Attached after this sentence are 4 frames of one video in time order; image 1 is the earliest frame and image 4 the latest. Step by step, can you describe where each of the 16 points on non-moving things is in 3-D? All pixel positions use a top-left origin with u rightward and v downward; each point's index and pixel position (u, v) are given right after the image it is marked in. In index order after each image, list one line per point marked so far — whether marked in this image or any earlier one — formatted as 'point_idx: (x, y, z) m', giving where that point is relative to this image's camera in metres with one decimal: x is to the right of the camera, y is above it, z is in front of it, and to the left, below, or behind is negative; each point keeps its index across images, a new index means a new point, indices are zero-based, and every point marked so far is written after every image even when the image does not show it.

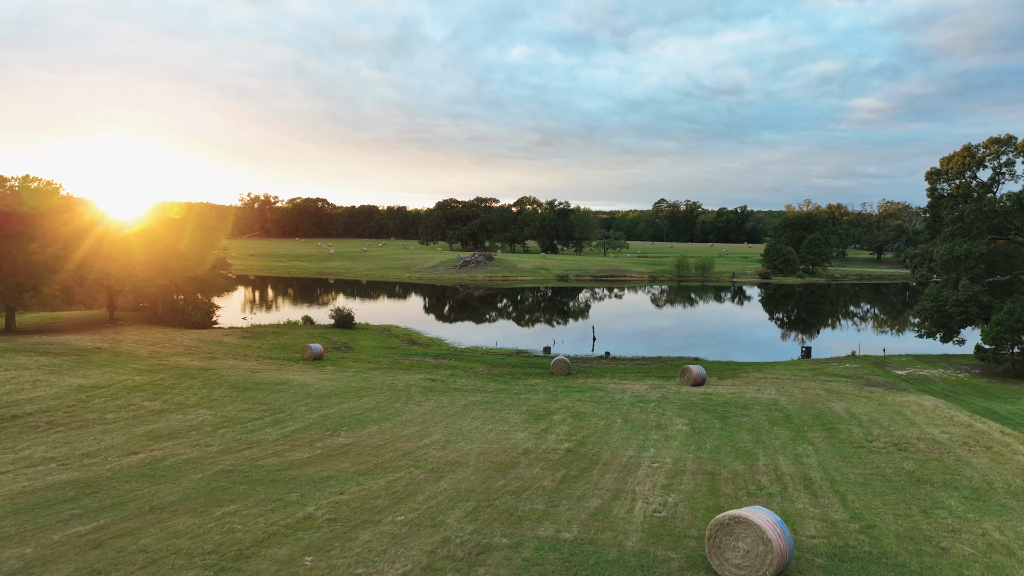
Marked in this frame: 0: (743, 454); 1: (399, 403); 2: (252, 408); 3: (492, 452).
0: (+5.5, -4.0, +13.0) m
1: (-3.7, -3.8, +17.8) m
2: (-7.8, -3.6, +16.2) m
3: (-0.5, -3.8, +12.7) m
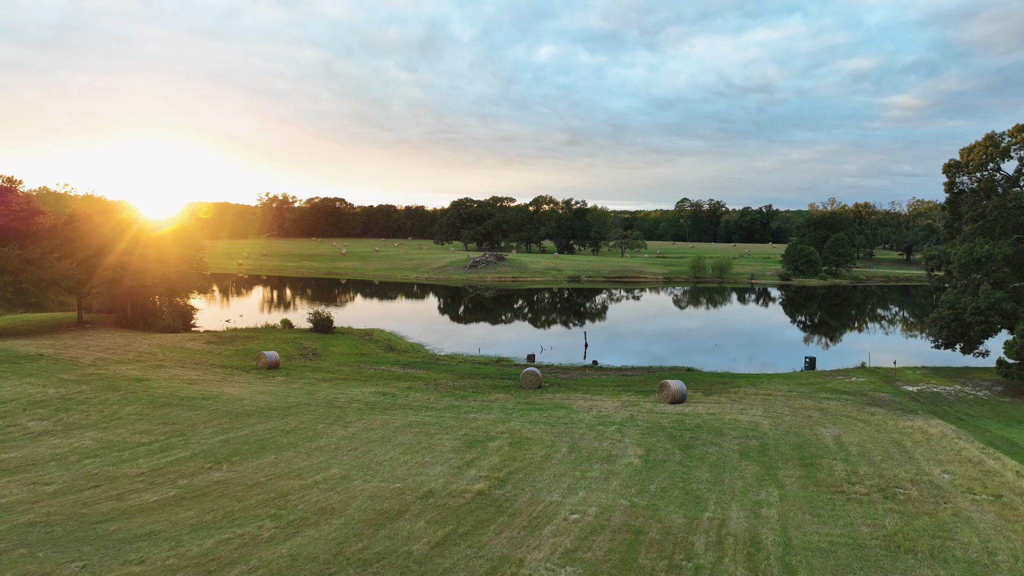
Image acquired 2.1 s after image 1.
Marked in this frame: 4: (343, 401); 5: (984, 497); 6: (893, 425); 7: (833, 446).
0: (+3.5, -4.3, +10.8) m
1: (-5.5, -4.0, +15.9) m
2: (-9.6, -3.8, +14.4) m
3: (-2.5, -4.1, +10.7) m
4: (-6.0, -4.0, +19.3) m
5: (+9.6, -4.3, +11.1) m
6: (+12.1, -4.3, +17.2) m
7: (+8.8, -4.3, +14.9) m
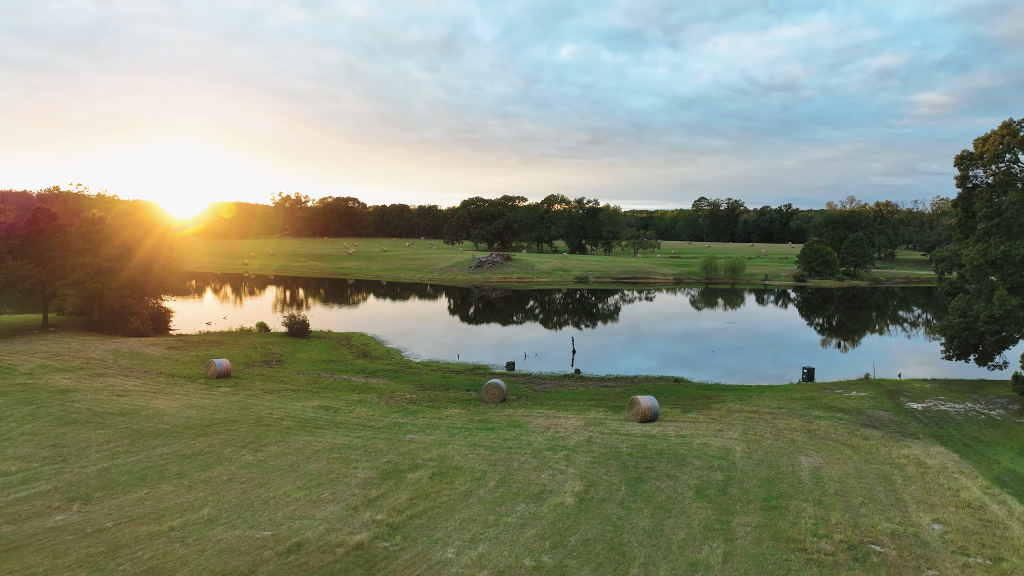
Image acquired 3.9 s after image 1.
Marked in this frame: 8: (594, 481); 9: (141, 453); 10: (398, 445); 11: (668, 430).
0: (+1.6, -4.5, +8.8) m
1: (-7.3, -4.2, +14.2) m
2: (-11.4, -4.0, +12.9) m
3: (-4.4, -4.3, +8.9) m
4: (-7.7, -4.2, +17.7) m
5: (+7.7, -4.5, +9.0) m
6: (+10.4, -4.6, +15.0) m
7: (+7.0, -4.5, +12.8) m
8: (+1.9, -4.5, +12.7) m
9: (-9.2, -4.1, +13.5) m
10: (-3.2, -4.4, +15.2) m
11: (+5.1, -4.6, +17.6) m
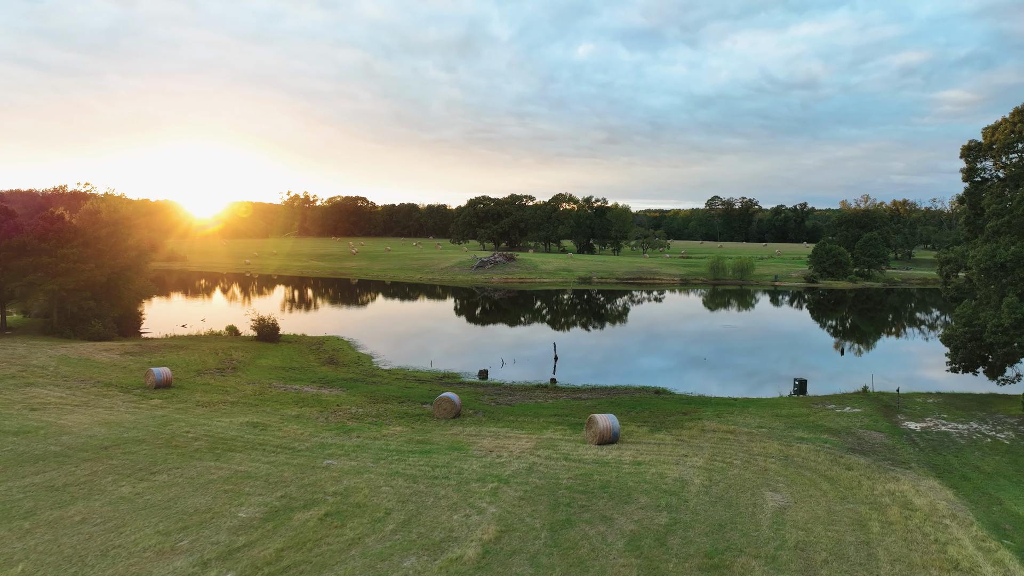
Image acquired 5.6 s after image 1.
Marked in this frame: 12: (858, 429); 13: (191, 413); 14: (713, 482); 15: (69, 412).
0: (-0.4, -4.7, +7.0) m
1: (-9.2, -4.4, +12.6) m
2: (-13.3, -4.1, +11.3) m
3: (-6.4, -4.4, +7.2) m
4: (-9.5, -4.4, +16.0) m
5: (+5.7, -4.7, +7.0) m
6: (+8.5, -4.8, +13.0) m
7: (+5.1, -4.8, +10.8) m
8: (0.0, -4.7, +10.9) m
9: (-11.1, -4.3, +11.9) m
10: (-5.0, -4.6, +13.5) m
11: (+3.3, -4.8, +15.7) m
12: (+11.8, -4.8, +18.4) m
13: (-11.1, -4.3, +18.9) m
14: (+5.0, -4.8, +13.6) m
15: (-14.4, -4.1, +17.8) m
